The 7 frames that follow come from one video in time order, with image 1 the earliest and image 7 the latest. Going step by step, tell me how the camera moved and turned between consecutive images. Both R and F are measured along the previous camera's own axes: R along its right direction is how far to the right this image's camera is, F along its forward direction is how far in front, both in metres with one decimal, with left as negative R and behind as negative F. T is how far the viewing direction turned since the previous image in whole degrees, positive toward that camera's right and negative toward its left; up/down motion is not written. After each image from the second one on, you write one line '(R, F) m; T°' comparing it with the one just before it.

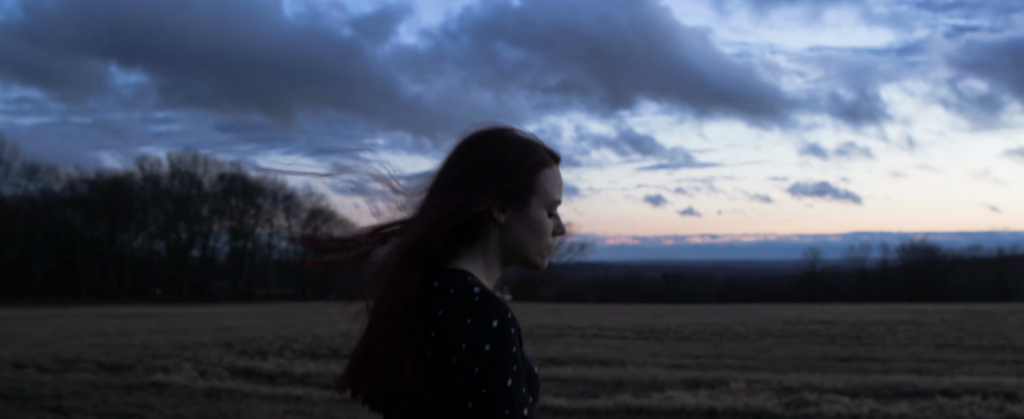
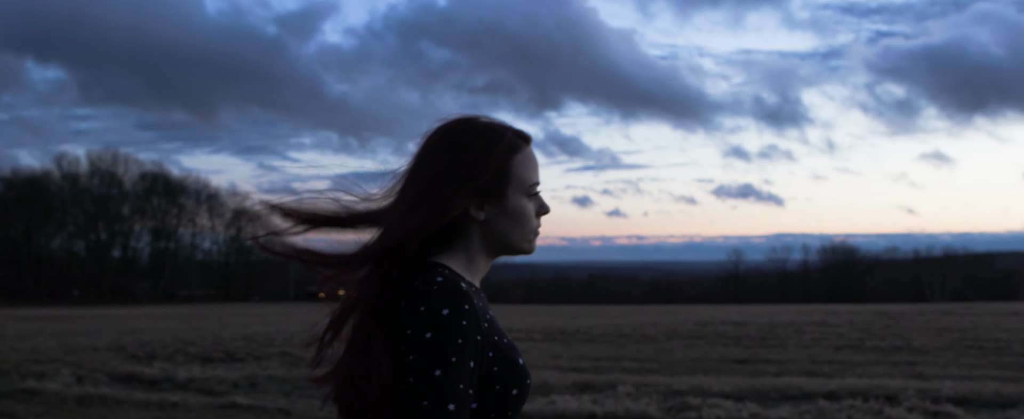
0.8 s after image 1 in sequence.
(+0.4, +0.2) m; +4°
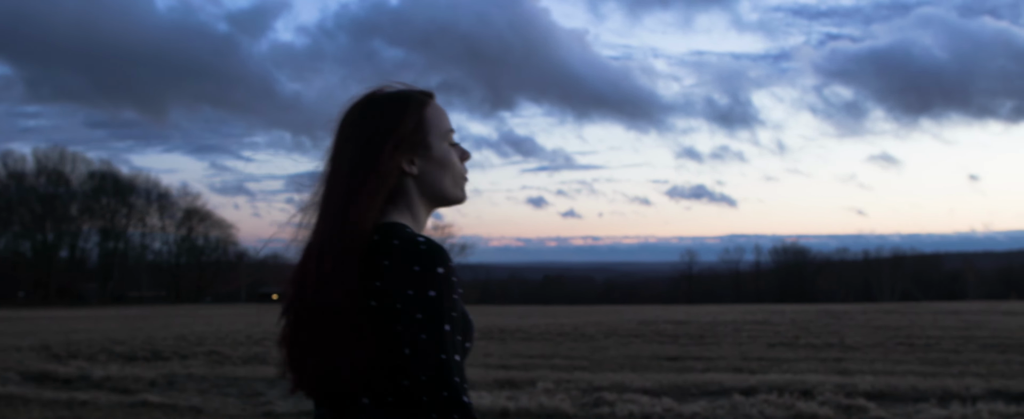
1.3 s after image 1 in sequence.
(+0.3, +0.1) m; +2°
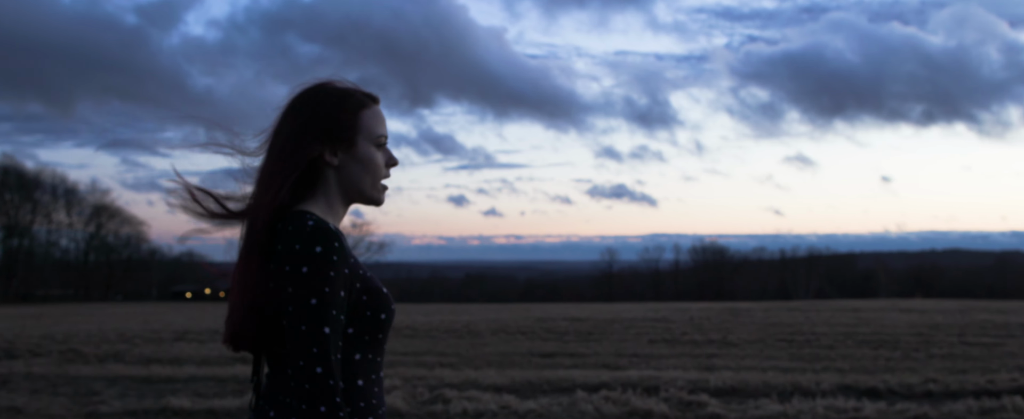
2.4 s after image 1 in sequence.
(+0.7, +0.3) m; +4°
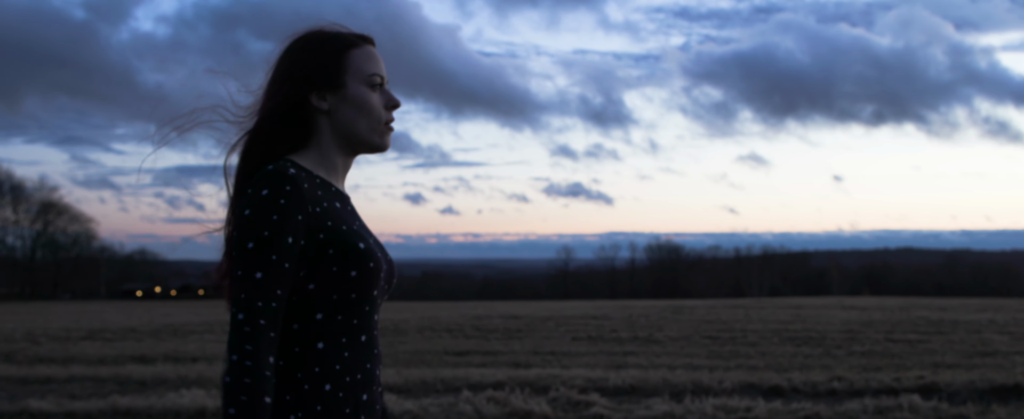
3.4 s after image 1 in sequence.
(+0.6, +0.4) m; +2°
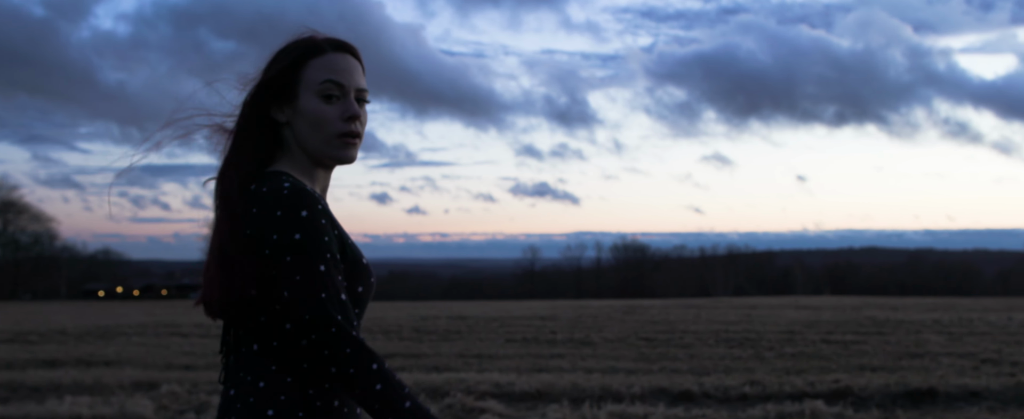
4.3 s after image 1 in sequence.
(+0.5, +0.3) m; +2°
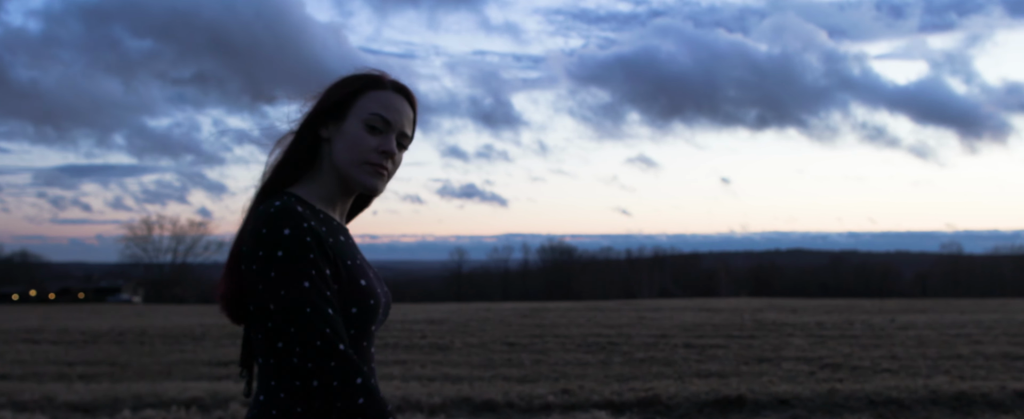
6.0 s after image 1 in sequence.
(+1.1, +0.4) m; +4°
